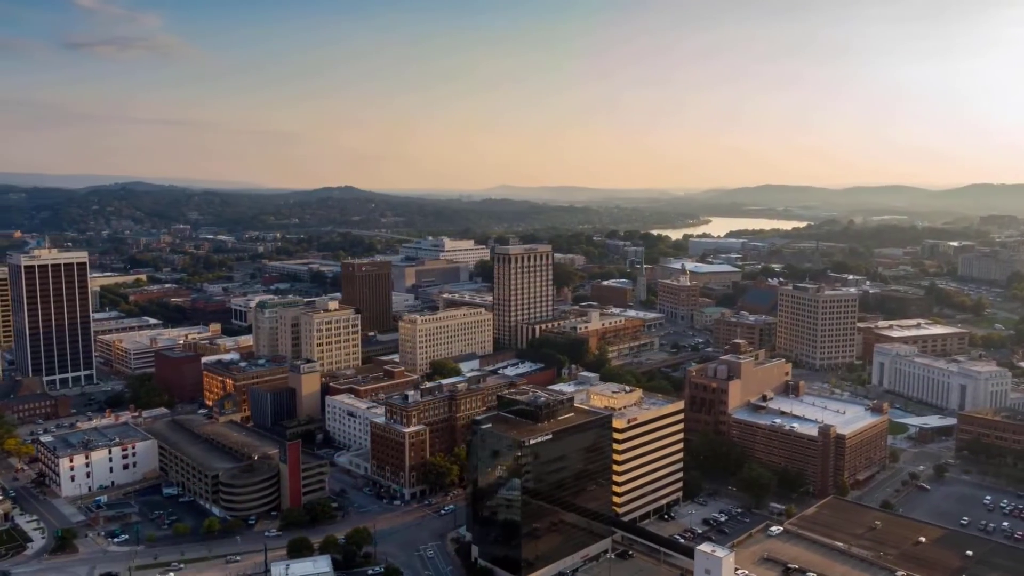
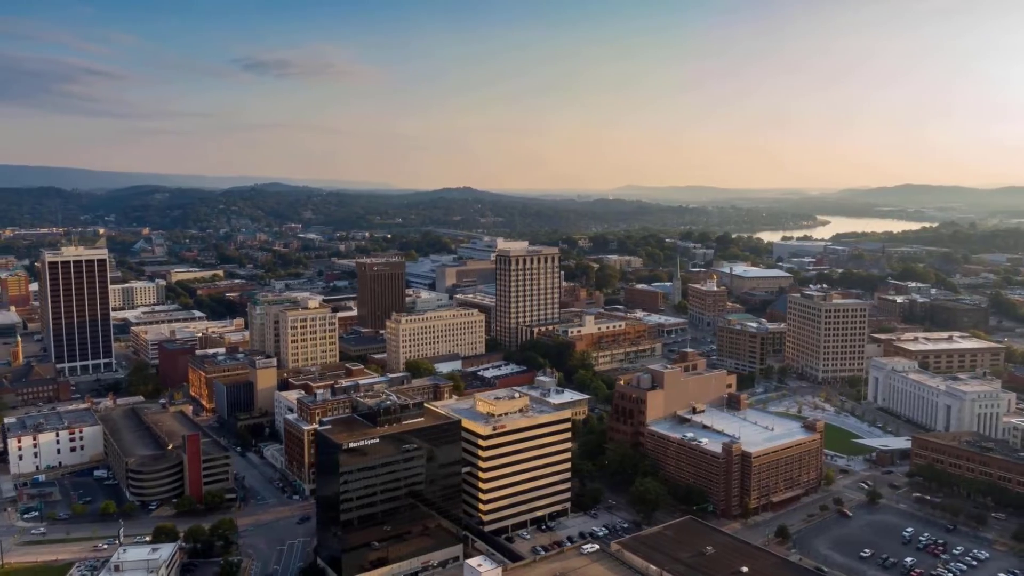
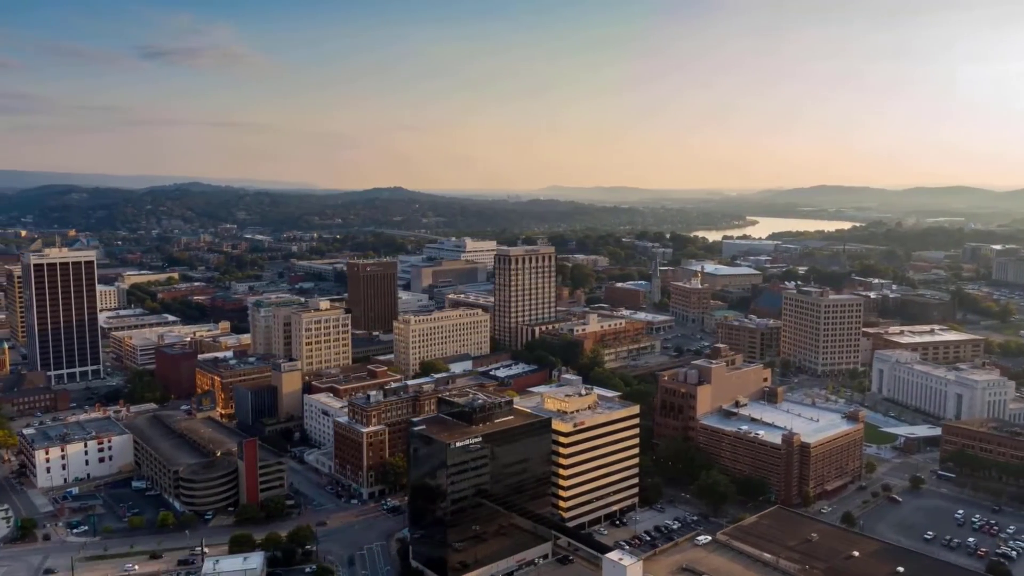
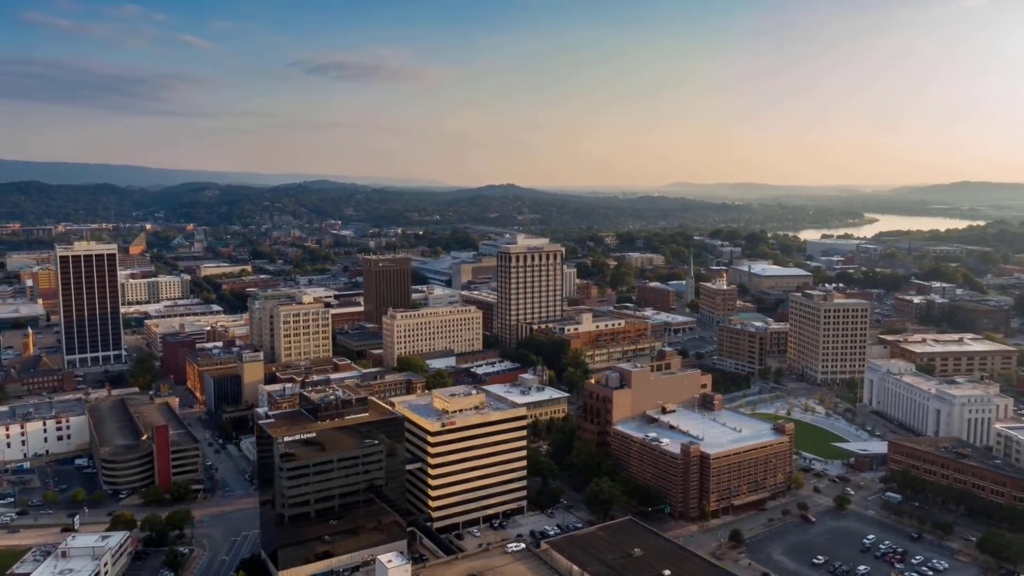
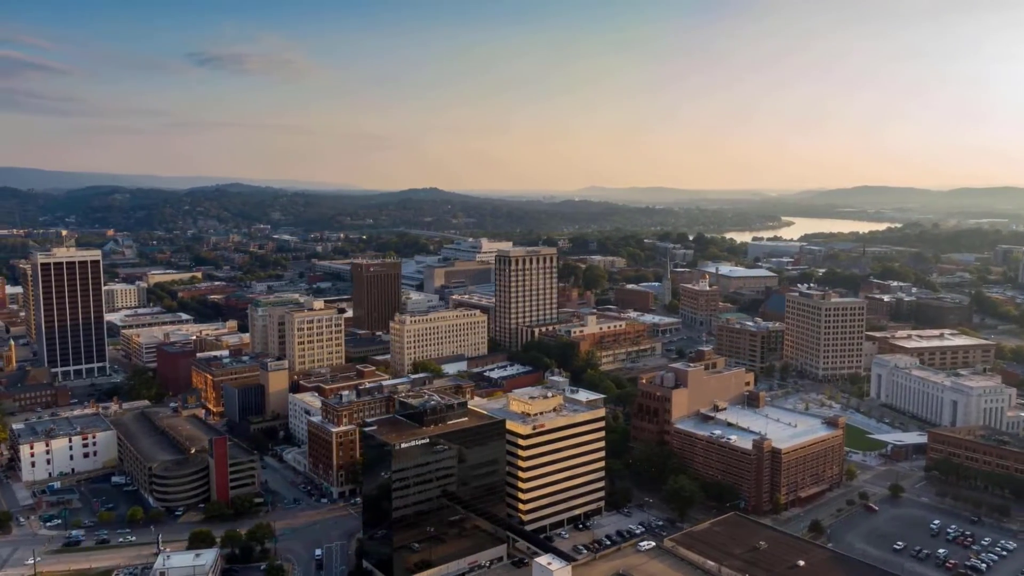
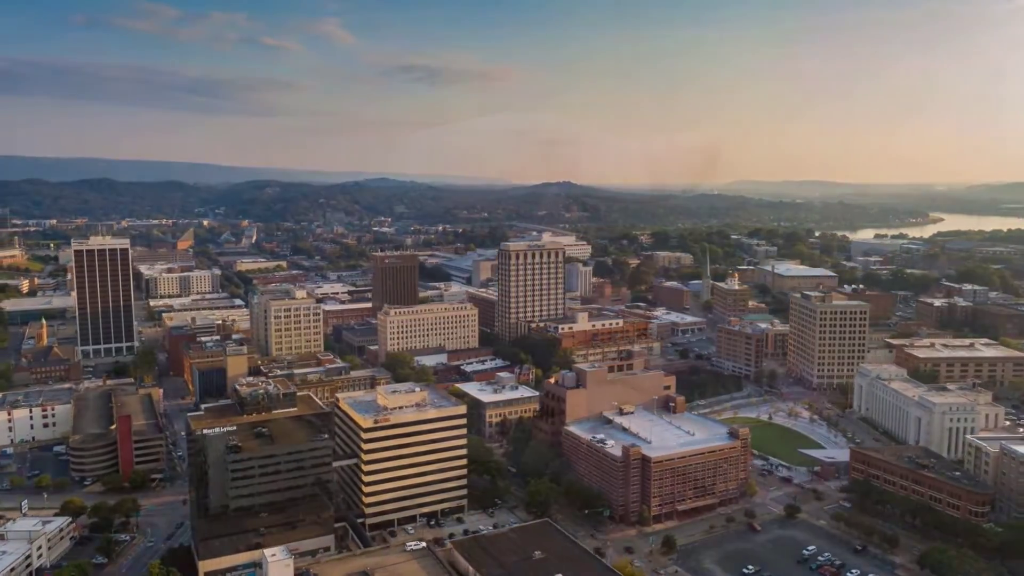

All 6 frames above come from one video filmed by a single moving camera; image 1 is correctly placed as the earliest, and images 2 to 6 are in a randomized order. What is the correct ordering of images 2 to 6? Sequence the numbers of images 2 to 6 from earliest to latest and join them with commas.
3, 5, 2, 4, 6
